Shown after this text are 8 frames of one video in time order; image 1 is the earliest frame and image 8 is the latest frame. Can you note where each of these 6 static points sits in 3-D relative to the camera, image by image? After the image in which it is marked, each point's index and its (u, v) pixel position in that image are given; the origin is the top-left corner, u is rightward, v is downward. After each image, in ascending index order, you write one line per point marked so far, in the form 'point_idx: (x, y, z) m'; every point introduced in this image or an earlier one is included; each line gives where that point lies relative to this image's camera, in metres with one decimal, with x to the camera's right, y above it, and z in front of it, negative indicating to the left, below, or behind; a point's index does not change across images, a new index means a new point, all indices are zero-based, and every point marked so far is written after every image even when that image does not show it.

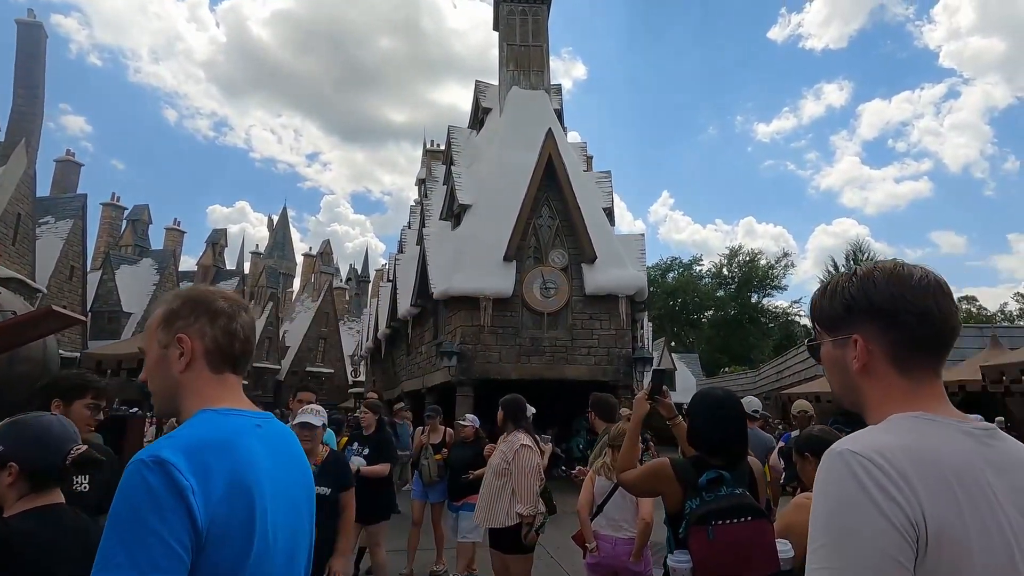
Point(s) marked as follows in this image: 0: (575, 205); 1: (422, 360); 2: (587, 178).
0: (+1.5, +2.0, +14.3) m
1: (-2.5, -2.0, +16.1) m
2: (+2.1, +3.1, +16.4) m
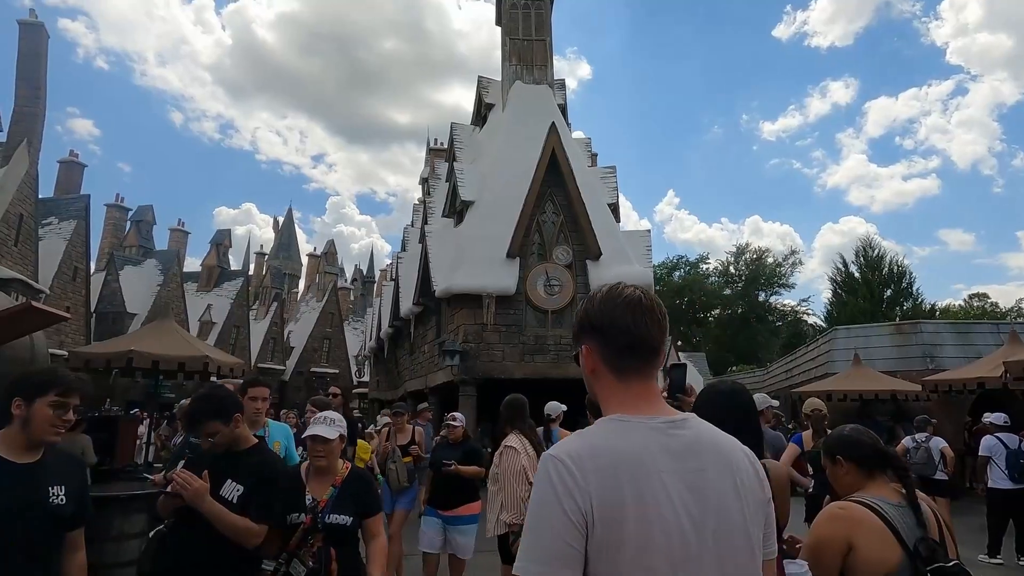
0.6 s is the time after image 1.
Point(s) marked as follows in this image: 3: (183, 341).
0: (+1.6, +2.1, +14.0) m
1: (-2.3, -1.9, +15.9) m
2: (+2.2, +3.1, +16.1) m
3: (-4.3, -0.7, +7.7) m
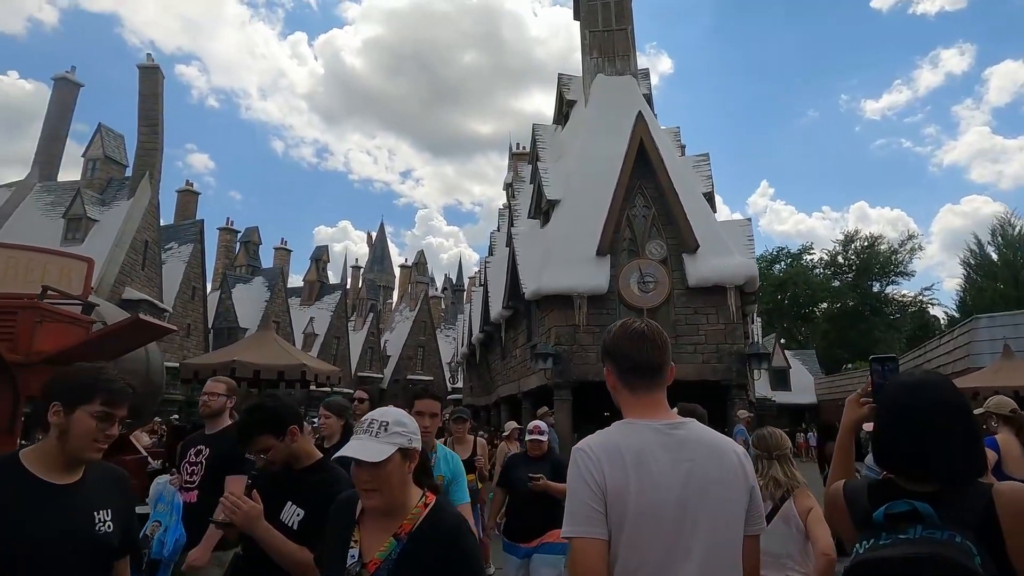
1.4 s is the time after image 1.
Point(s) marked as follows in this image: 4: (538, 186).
0: (+3.6, +2.2, +13.2) m
1: (+0.1, -2.0, +15.6) m
2: (+4.4, +3.2, +15.2) m
3: (-3.0, -0.8, +7.8) m
4: (+0.7, +2.8, +16.1) m
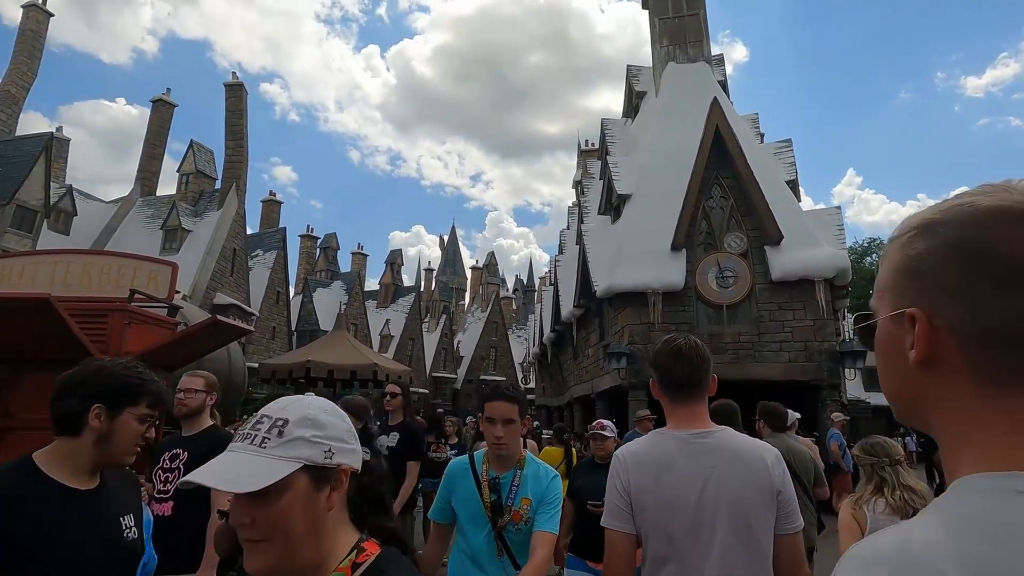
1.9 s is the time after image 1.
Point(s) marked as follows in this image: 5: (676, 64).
0: (+5.1, +2.3, +12.5) m
1: (+2.0, -2.0, +15.3) m
2: (+6.1, +3.4, +14.4) m
3: (-2.1, -0.8, +7.9) m
4: (+2.6, +2.9, +15.7) m
5: (+4.6, +6.3, +16.6) m
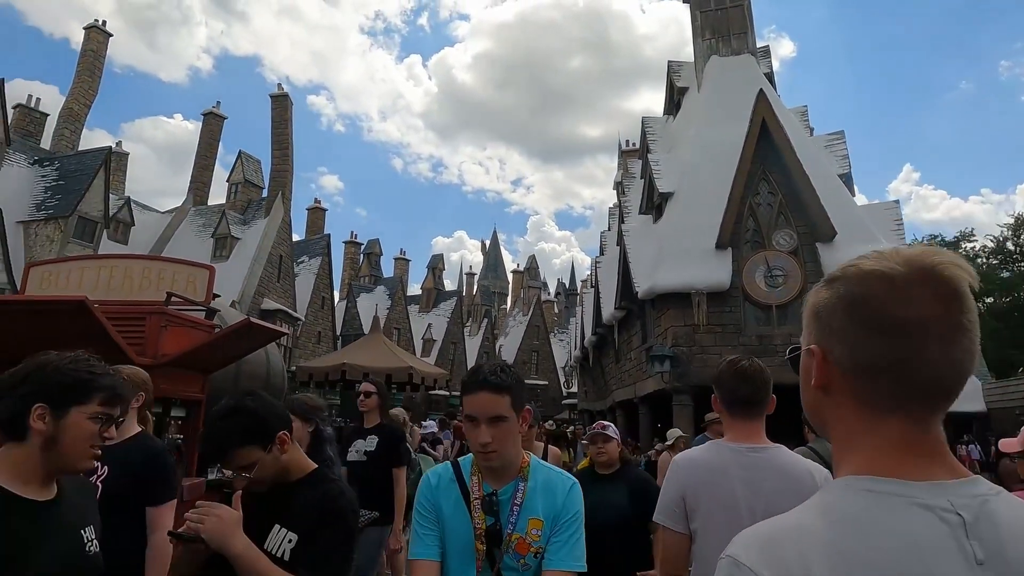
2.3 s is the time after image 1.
0: (+5.8, +2.3, +11.9) m
1: (+3.0, -2.0, +14.9) m
2: (+7.0, +3.4, +13.7) m
3: (-1.6, -0.9, +7.8) m
4: (+3.6, +2.8, +15.3) m
5: (+5.7, +6.3, +16.1) m
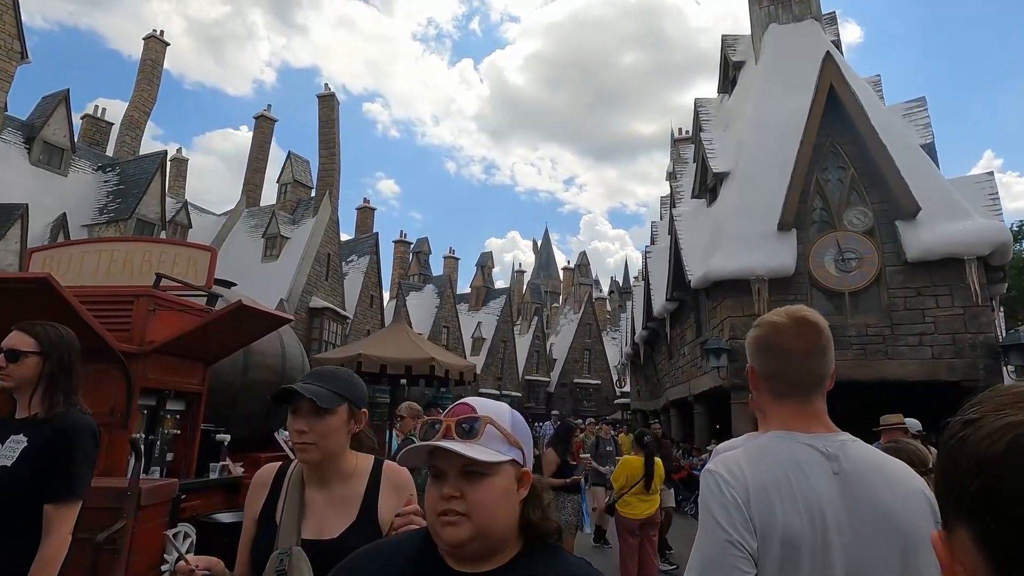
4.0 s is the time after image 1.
0: (+6.5, +2.6, +10.6) m
1: (+4.0, -1.7, +13.8) m
2: (+7.8, +3.7, +12.3) m
3: (-1.2, -0.7, +7.1) m
4: (+4.6, +3.1, +14.2) m
5: (+6.7, +6.6, +14.8) m
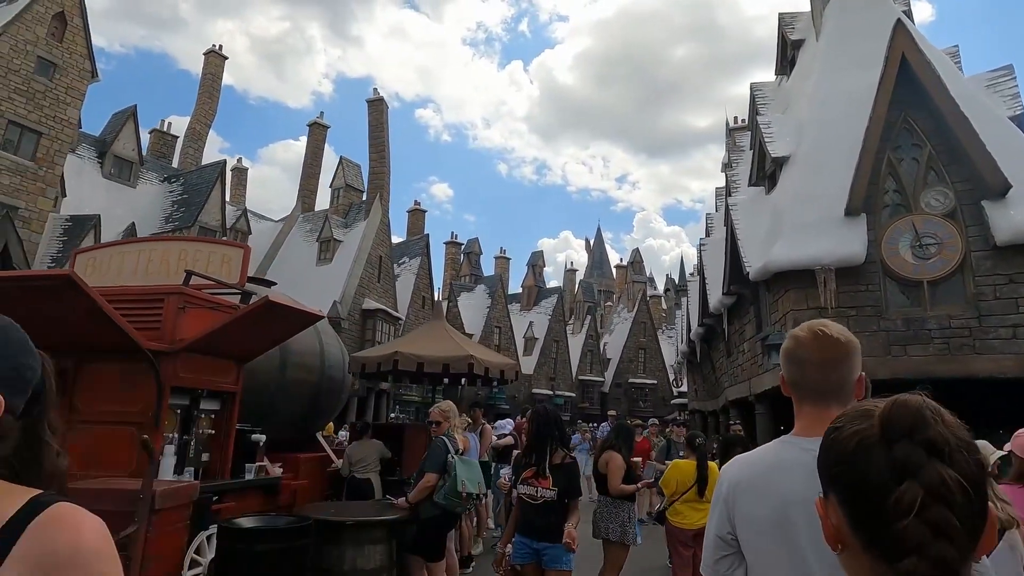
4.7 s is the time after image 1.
0: (+7.3, +2.8, +9.6) m
1: (+5.1, -1.6, +13.0) m
2: (+8.7, +3.9, +11.2) m
3: (-0.7, -0.6, +6.9) m
4: (+5.6, +3.2, +13.3) m
5: (+7.7, +6.8, +13.8) m
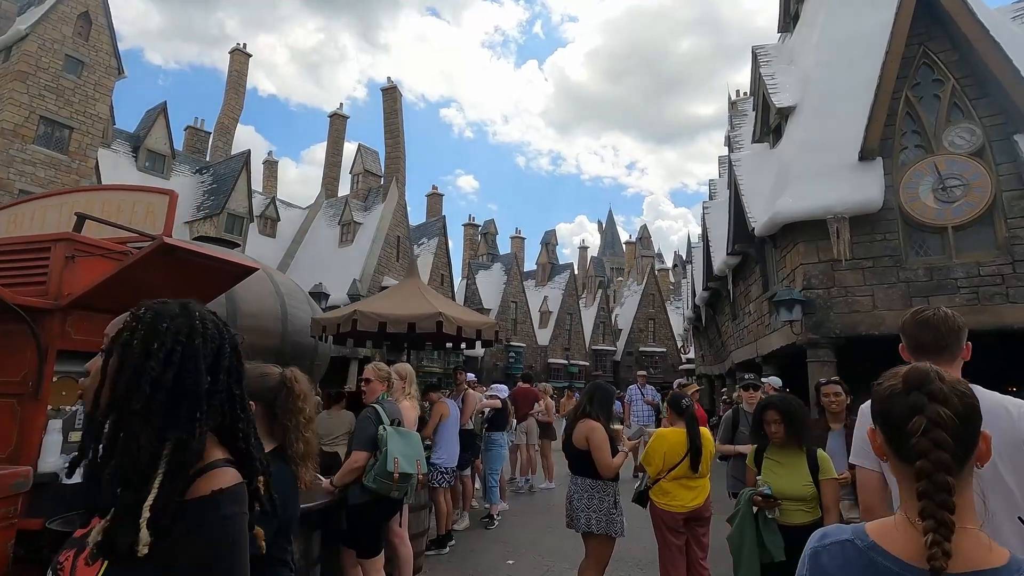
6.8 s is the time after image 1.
0: (+6.9, +3.6, +8.7) m
1: (+5.0, -0.8, +12.2) m
2: (+8.3, +4.7, +10.2) m
3: (-0.9, -0.1, +6.1) m
4: (+5.3, +4.0, +12.4) m
5: (+7.3, +7.6, +12.8) m
